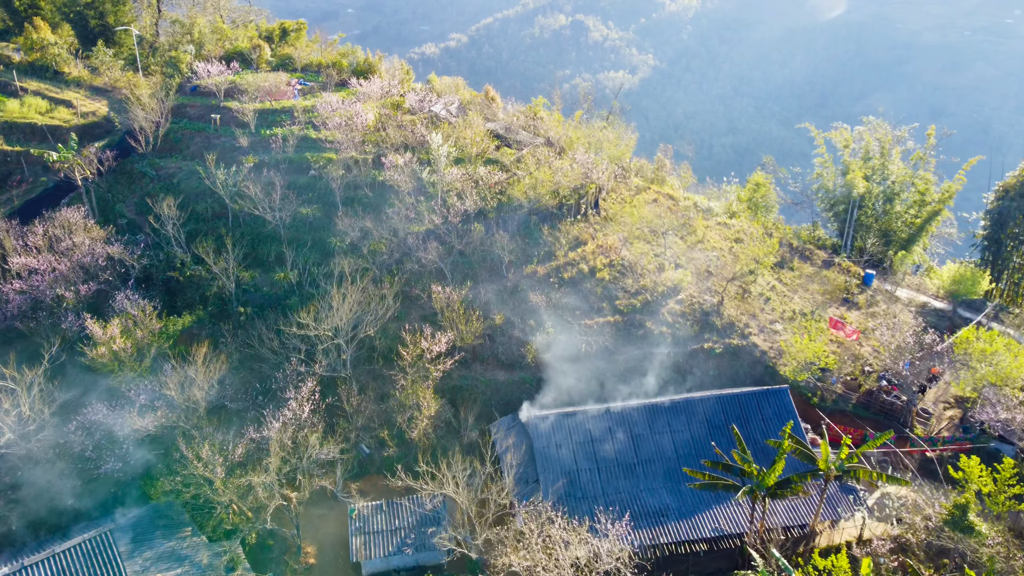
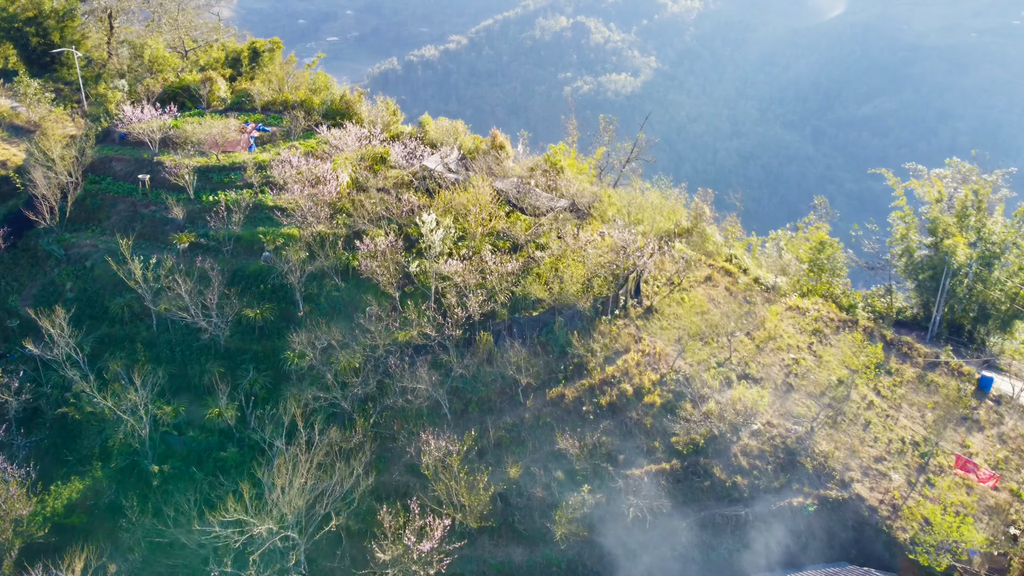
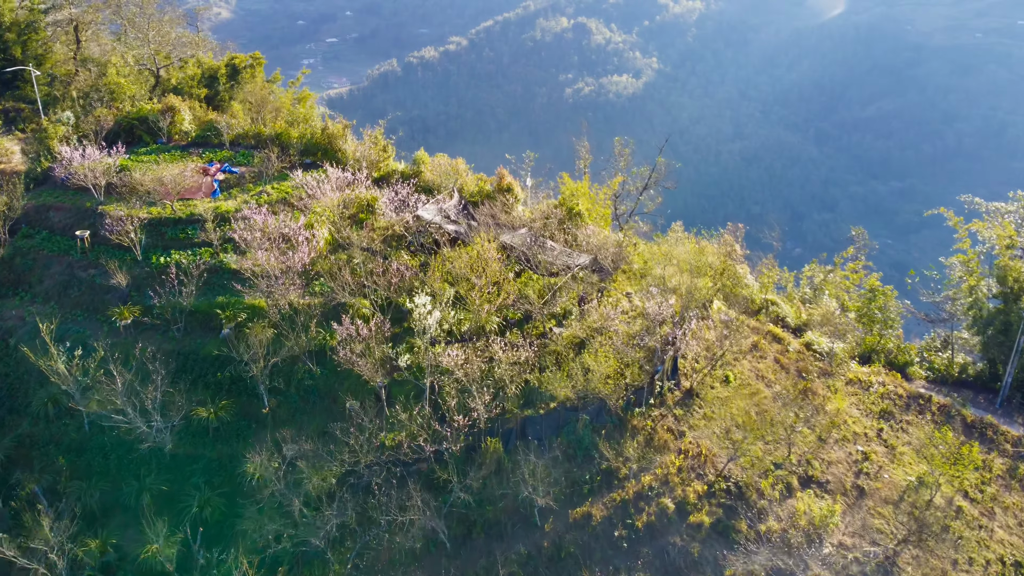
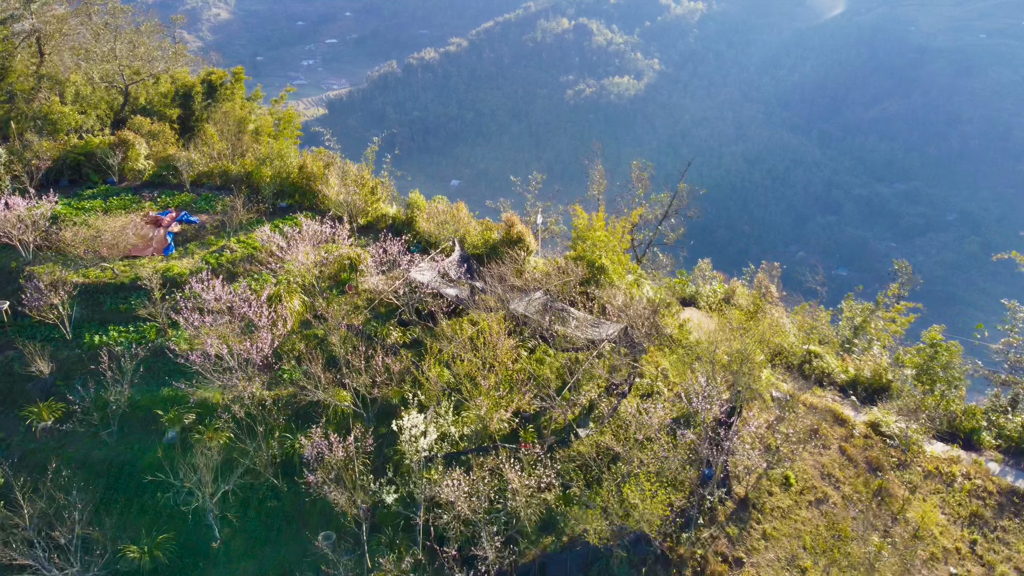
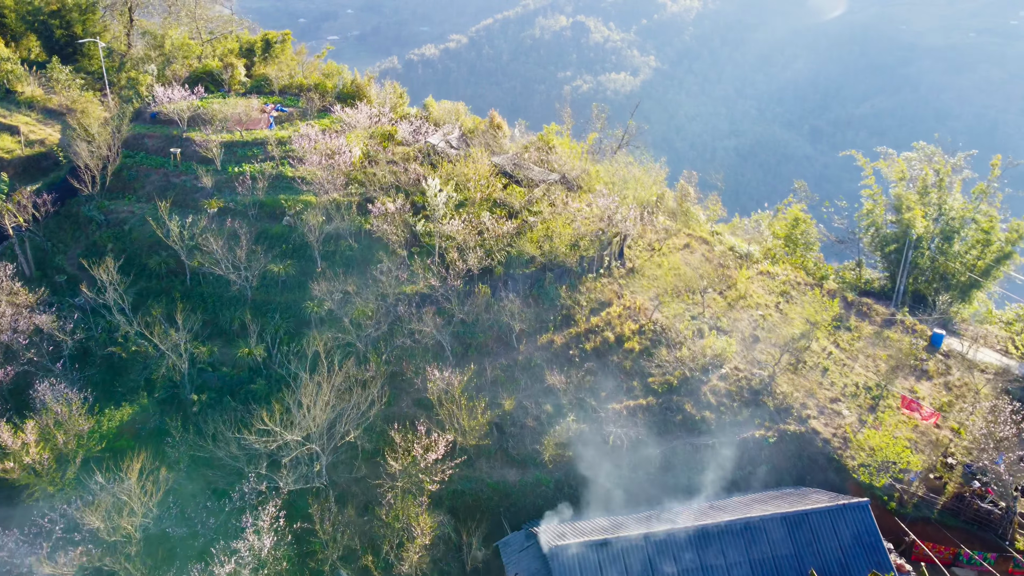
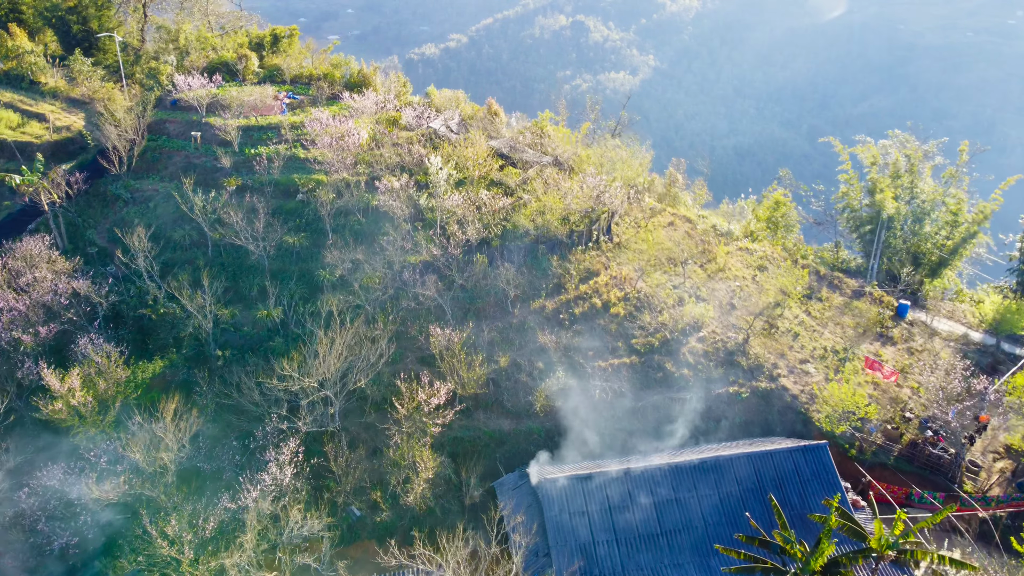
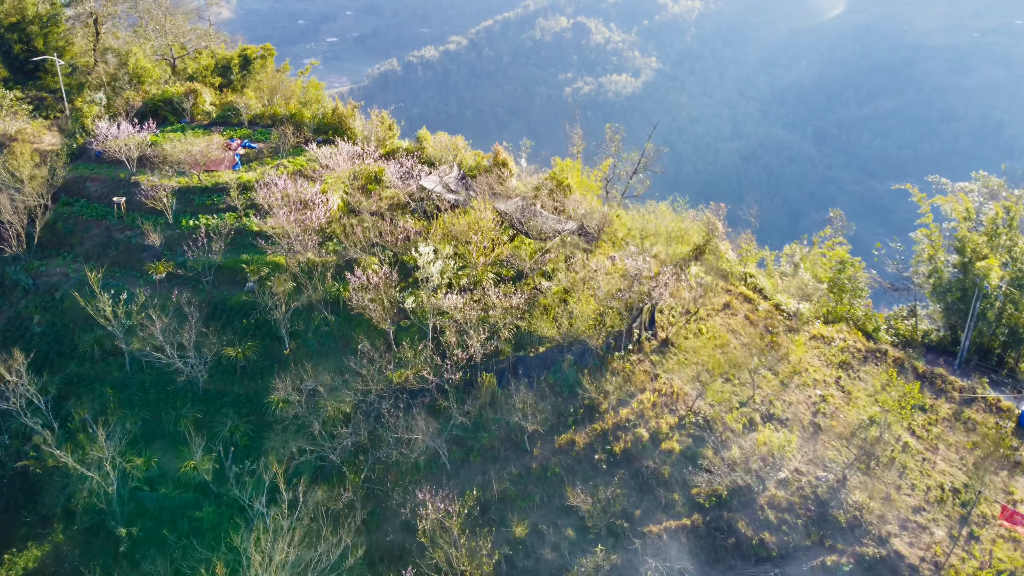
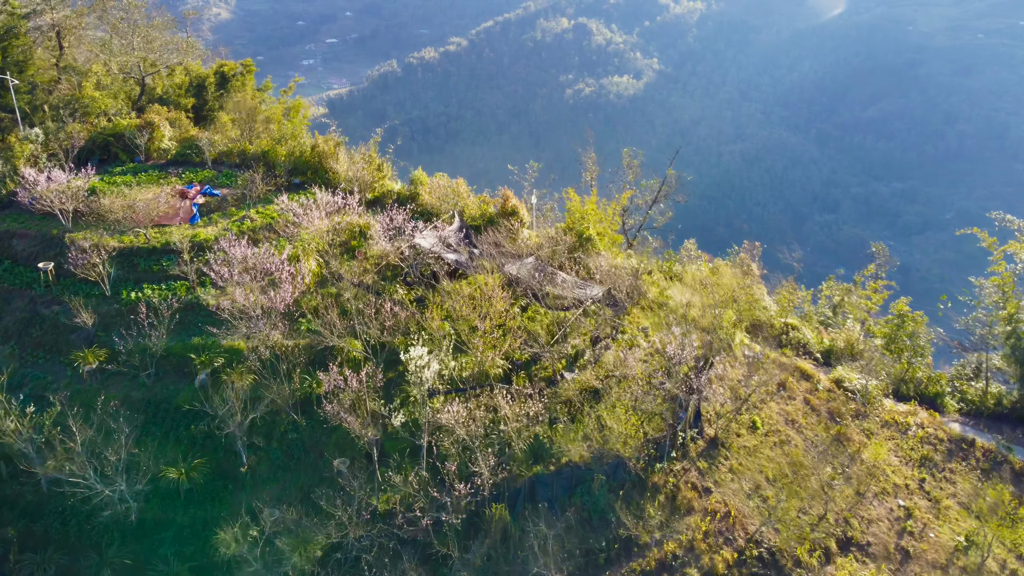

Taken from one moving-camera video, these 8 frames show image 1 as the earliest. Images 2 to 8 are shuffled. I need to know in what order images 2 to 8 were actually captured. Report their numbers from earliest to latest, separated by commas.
6, 5, 2, 7, 3, 8, 4
